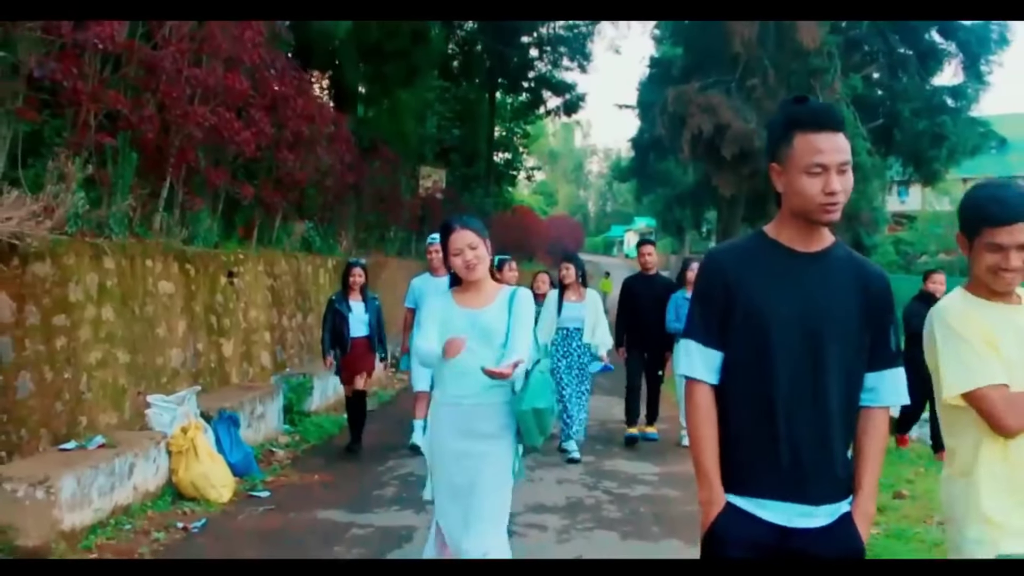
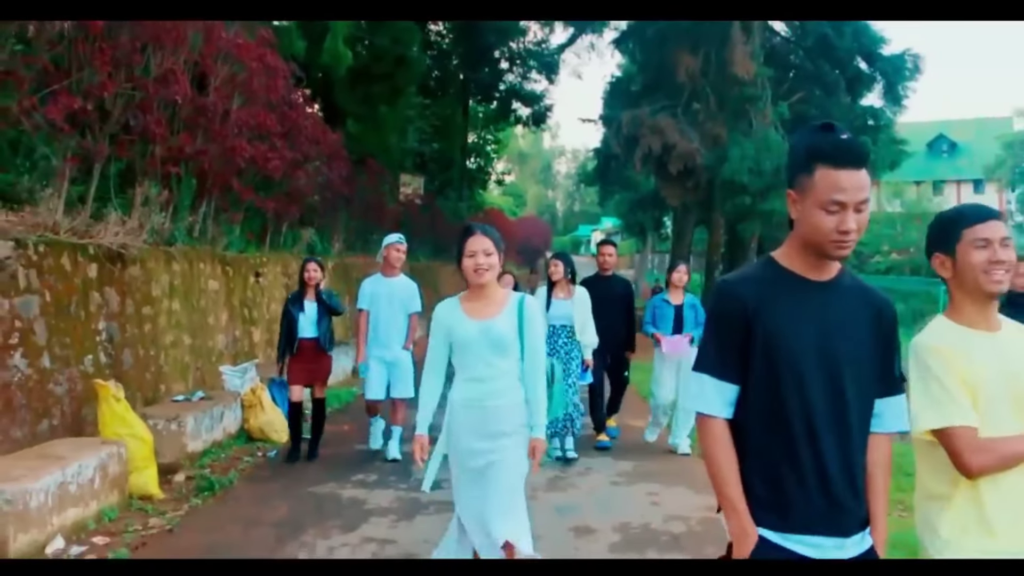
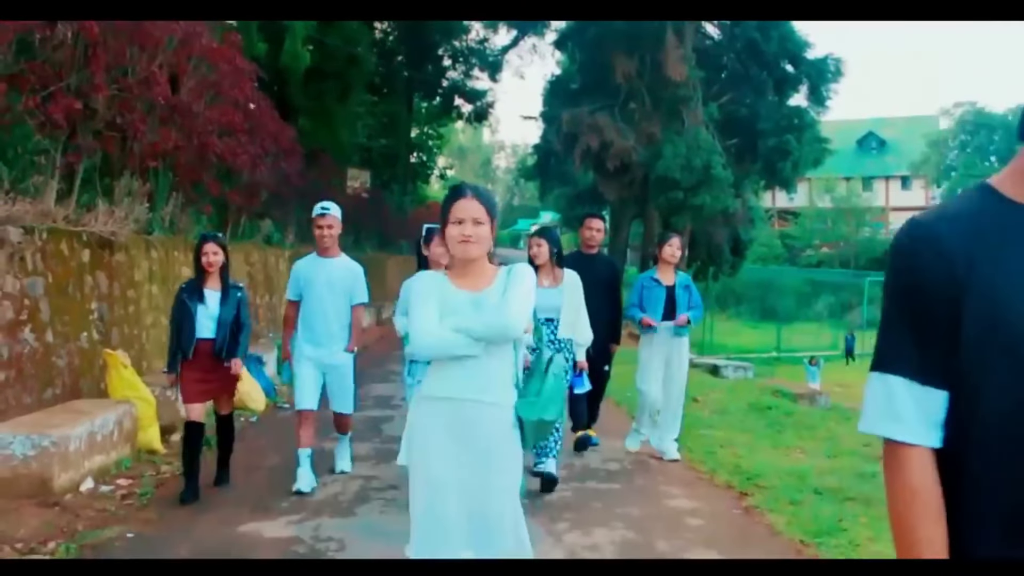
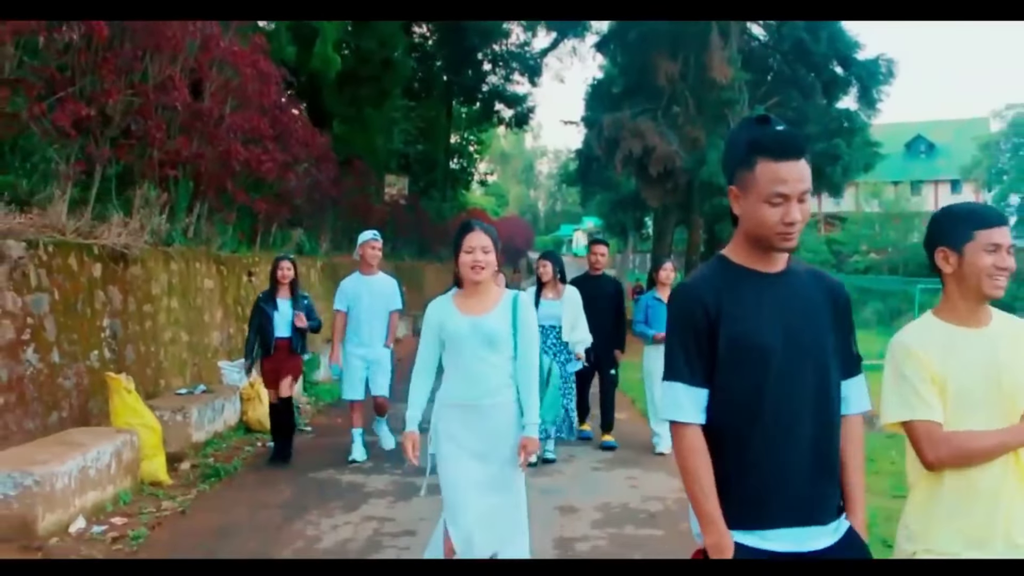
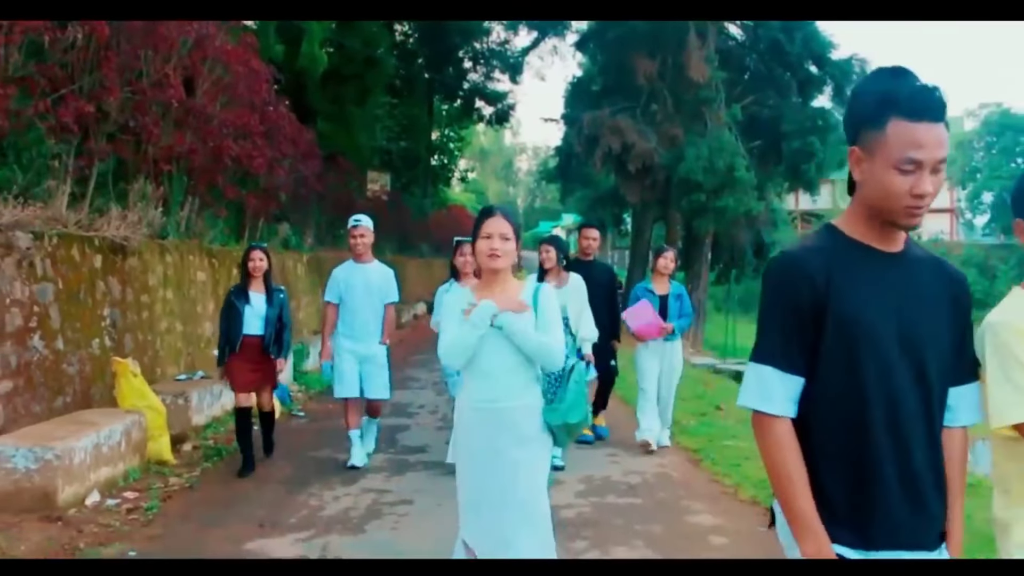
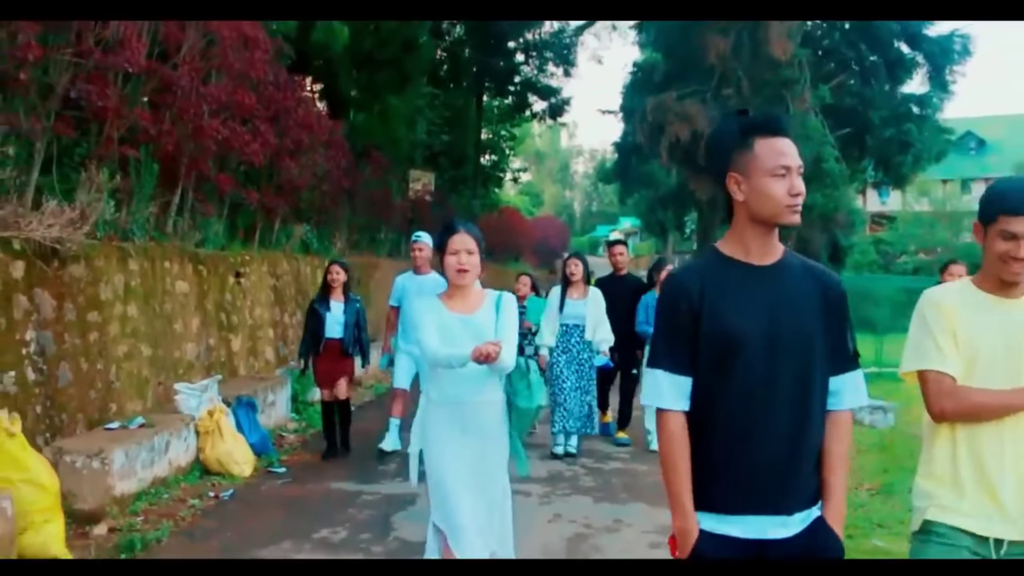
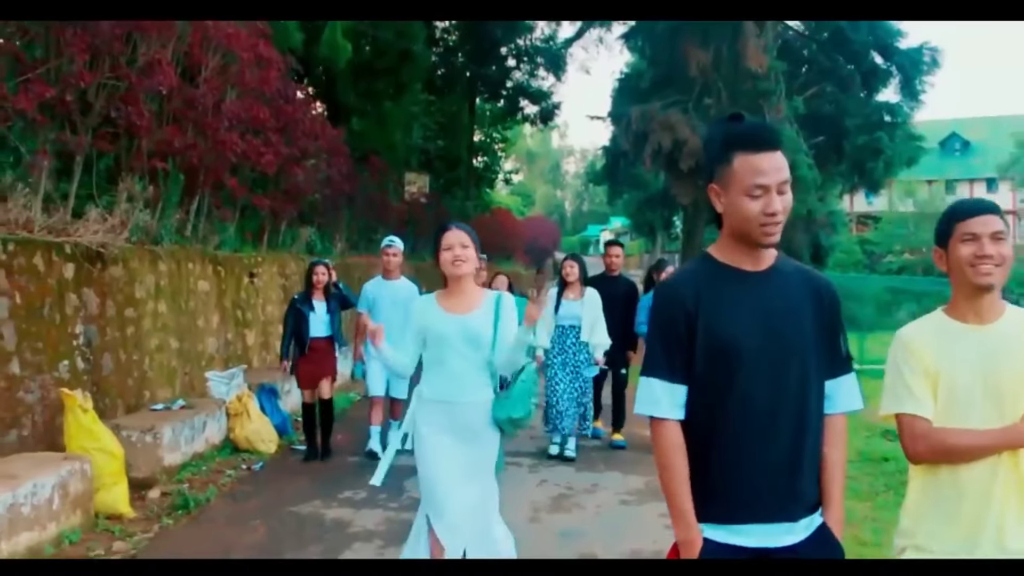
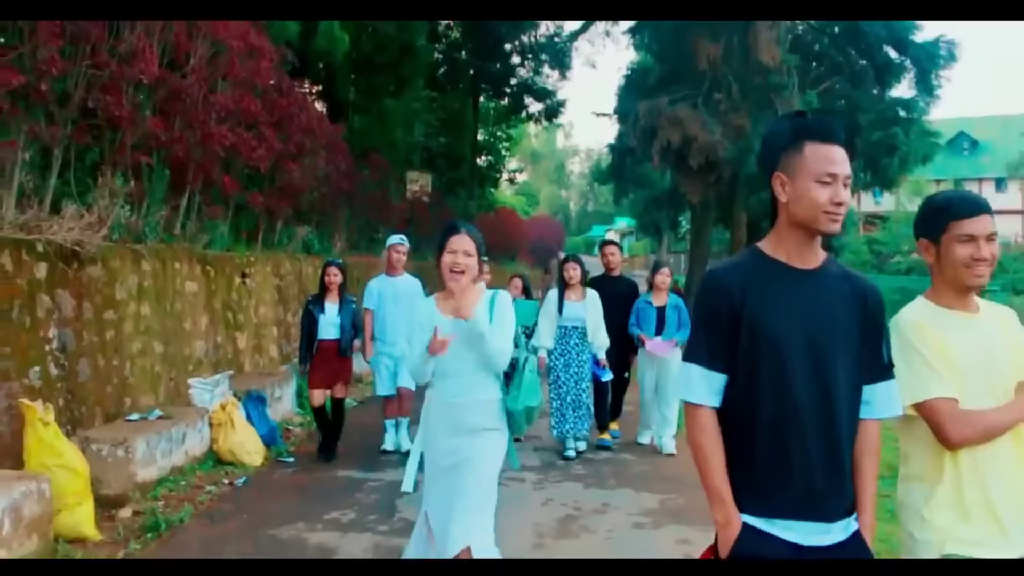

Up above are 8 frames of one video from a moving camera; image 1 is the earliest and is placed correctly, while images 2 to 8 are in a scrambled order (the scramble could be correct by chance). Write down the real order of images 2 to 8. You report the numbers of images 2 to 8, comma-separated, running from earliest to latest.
6, 8, 7, 2, 4, 5, 3
